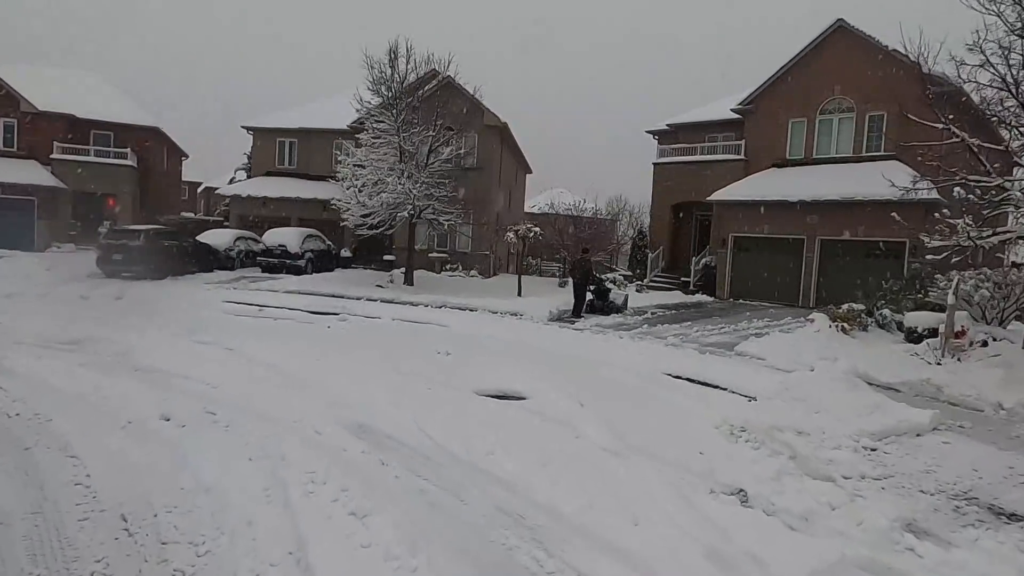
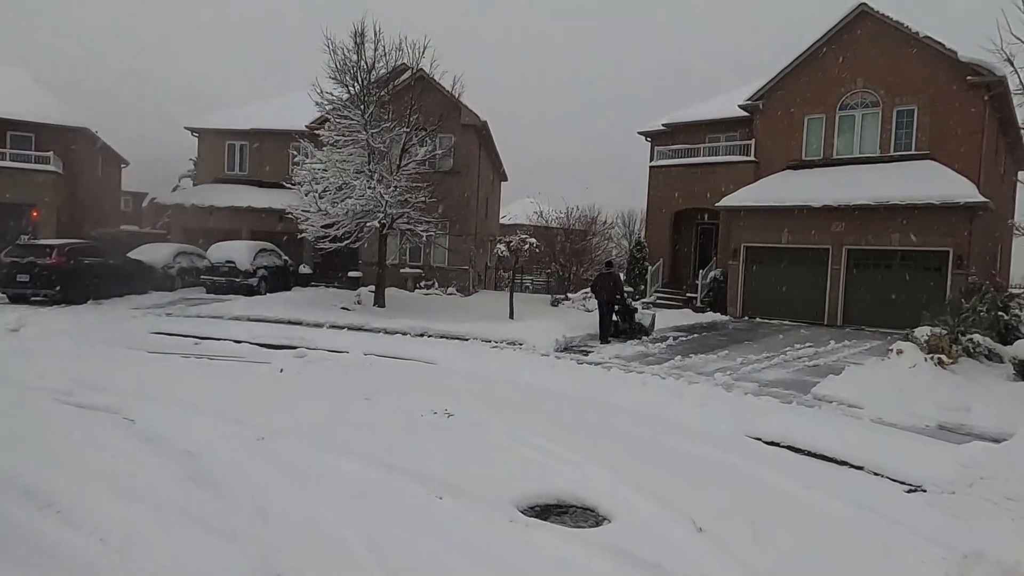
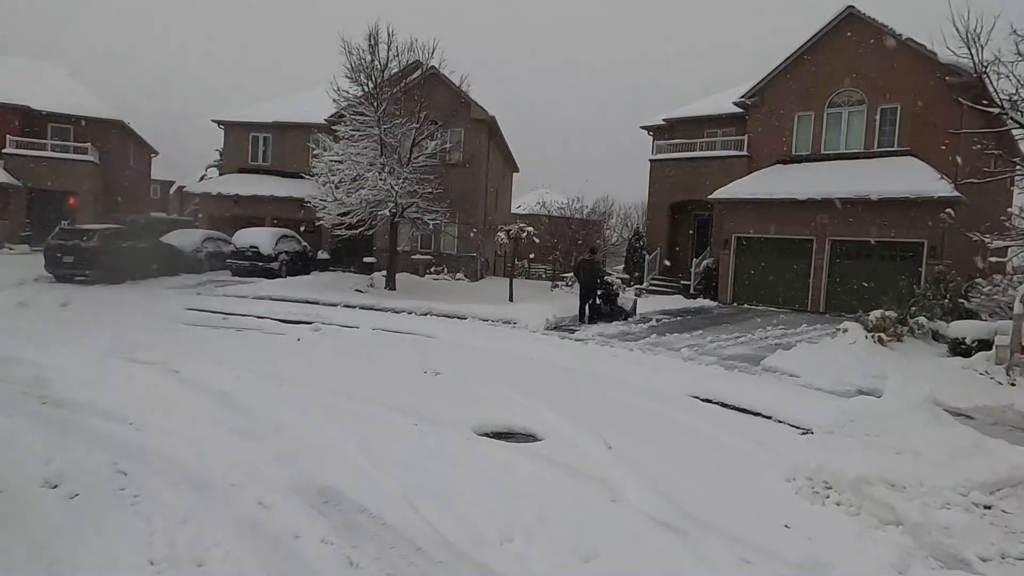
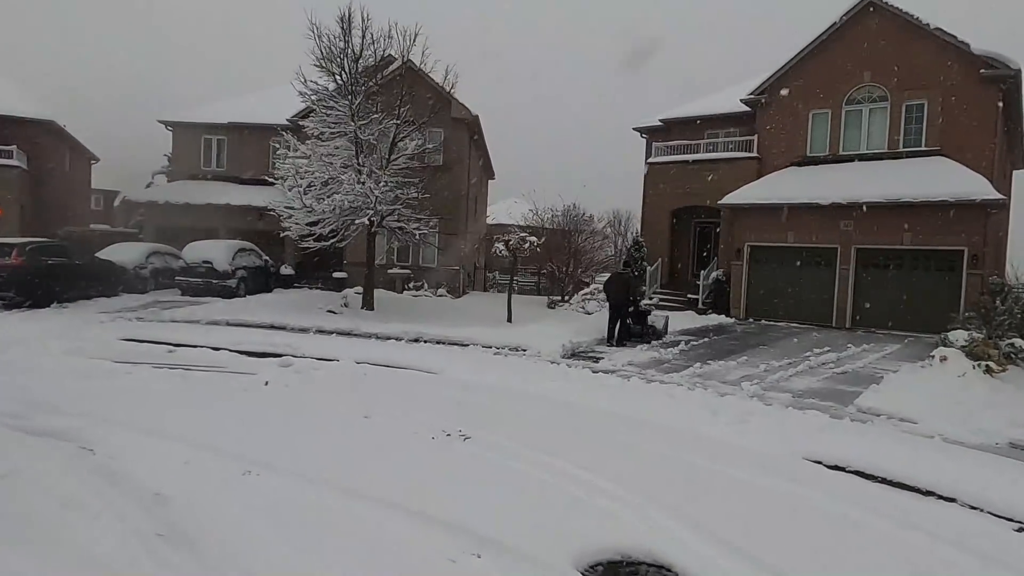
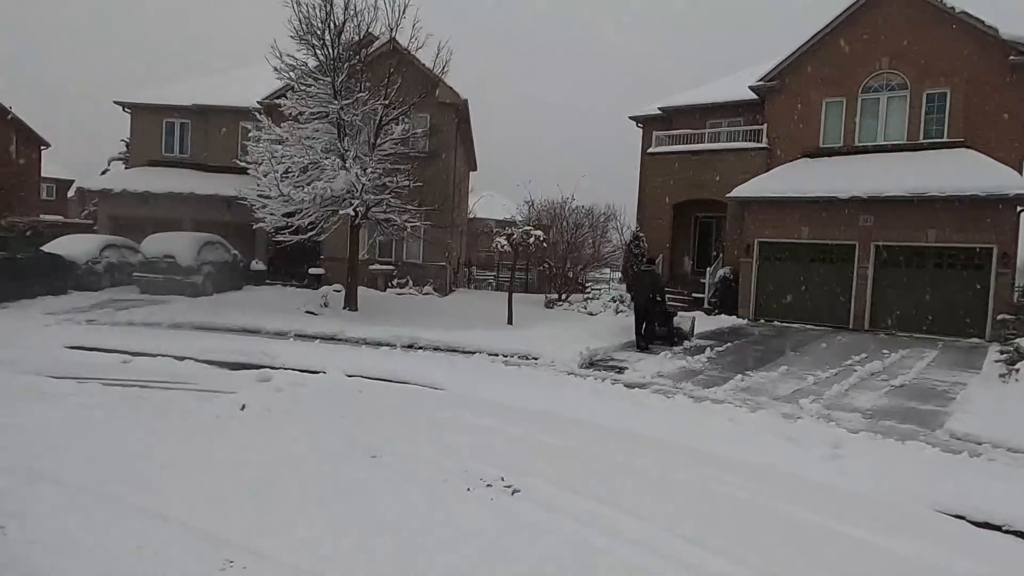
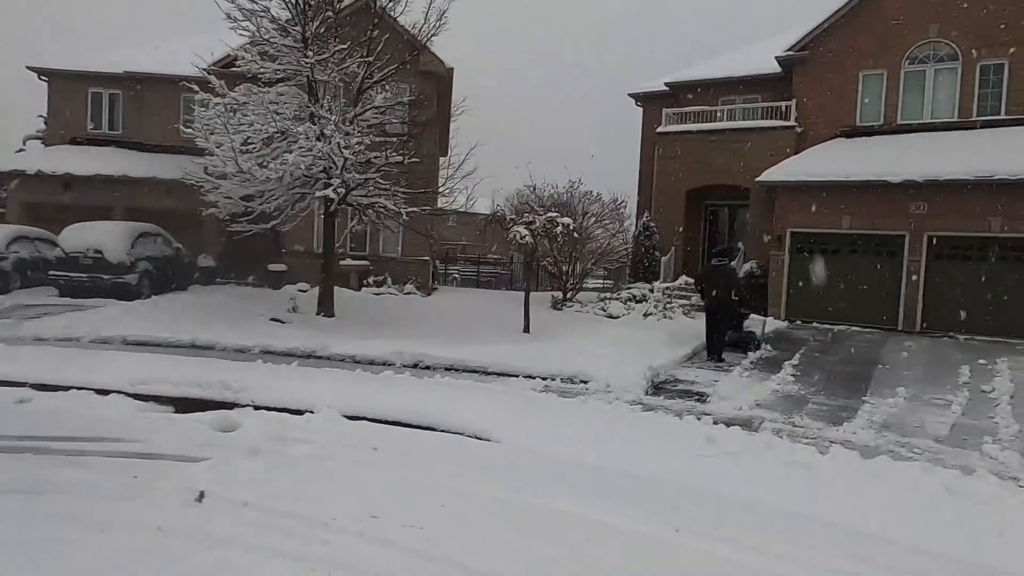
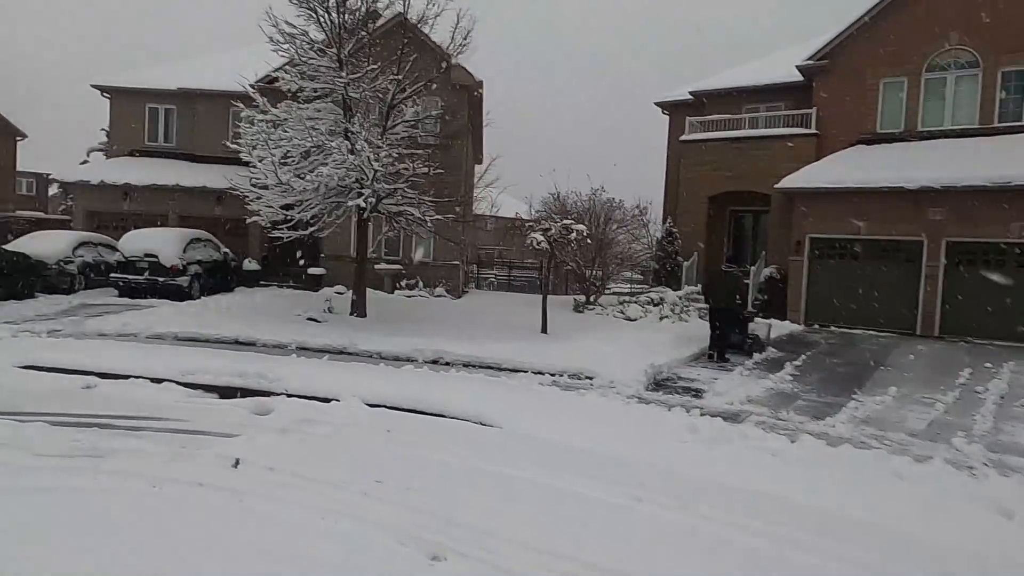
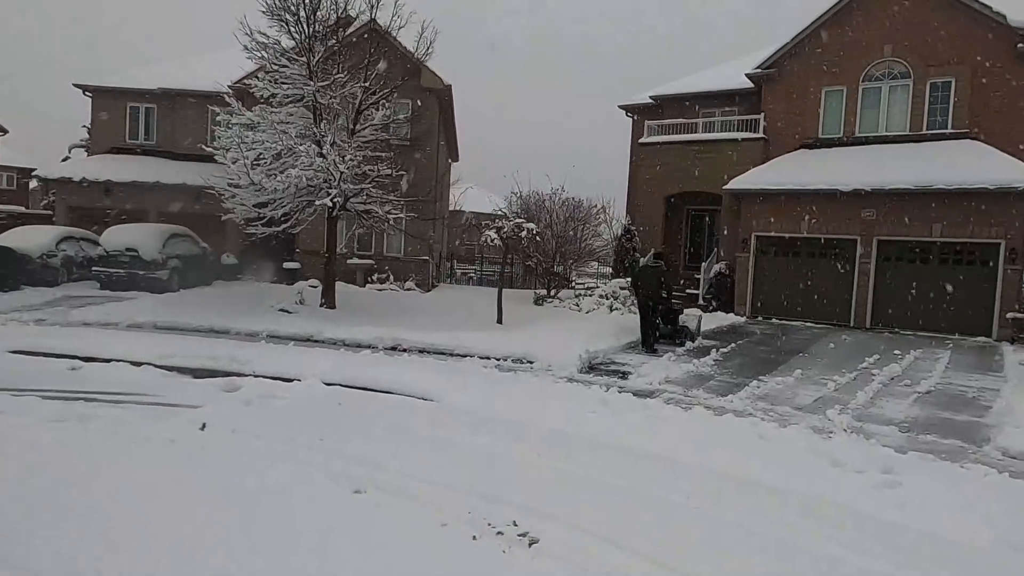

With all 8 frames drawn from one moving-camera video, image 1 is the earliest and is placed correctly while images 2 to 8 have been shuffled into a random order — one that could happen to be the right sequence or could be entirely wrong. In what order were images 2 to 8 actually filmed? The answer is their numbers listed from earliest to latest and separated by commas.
3, 2, 4, 5, 8, 7, 6
